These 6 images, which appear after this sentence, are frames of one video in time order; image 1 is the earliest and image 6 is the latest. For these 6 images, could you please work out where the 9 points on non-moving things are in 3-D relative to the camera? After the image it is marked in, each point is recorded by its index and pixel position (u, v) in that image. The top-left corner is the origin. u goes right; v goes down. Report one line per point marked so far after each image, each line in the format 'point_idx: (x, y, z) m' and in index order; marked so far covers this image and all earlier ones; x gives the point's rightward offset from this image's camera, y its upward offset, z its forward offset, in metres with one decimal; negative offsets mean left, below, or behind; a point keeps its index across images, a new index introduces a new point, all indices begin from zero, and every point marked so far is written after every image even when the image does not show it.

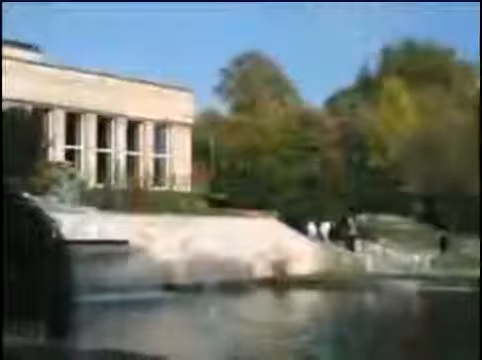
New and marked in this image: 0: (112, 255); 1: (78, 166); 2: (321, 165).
0: (-0.6, -0.4, +4.1) m
1: (-0.7, +0.1, +4.0) m
2: (+0.4, +0.1, +4.2) m
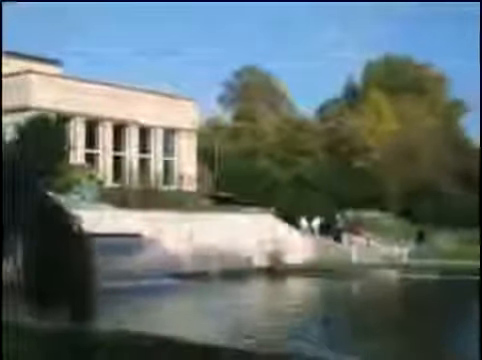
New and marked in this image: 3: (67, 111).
0: (-0.6, -0.4, +4.7) m
1: (-0.8, +0.1, +4.7) m
2: (+0.4, +0.1, +4.7) m
3: (-0.9, +0.4, +4.7) m
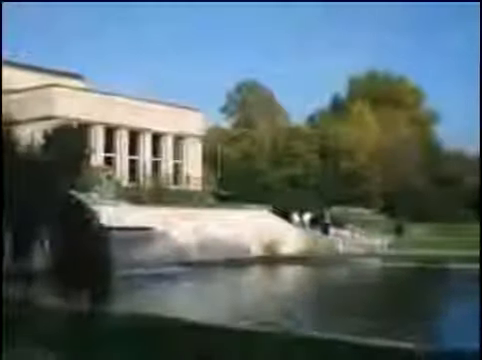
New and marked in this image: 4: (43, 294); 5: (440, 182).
0: (-0.6, -0.4, +5.4) m
1: (-0.8, +0.1, +5.3) m
2: (+0.4, +0.1, +5.3) m
3: (-0.9, +0.4, +5.3) m
4: (-1.2, -0.7, +5.3) m
5: (+1.1, 0.0, +5.1) m
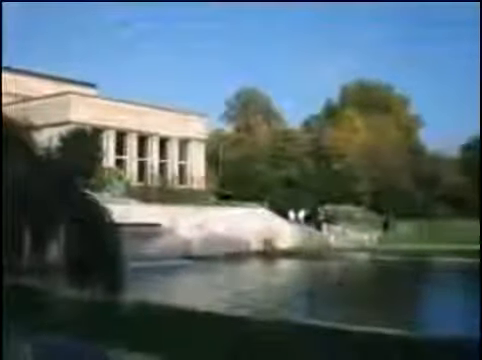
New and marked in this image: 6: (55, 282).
0: (-0.6, -0.4, +5.8) m
1: (-0.8, +0.1, +5.8) m
2: (+0.4, +0.1, +5.8) m
3: (-0.9, +0.4, +5.8) m
4: (-1.2, -0.7, +5.7) m
5: (+1.1, 0.0, +5.5) m
6: (-1.2, -0.7, +5.7) m
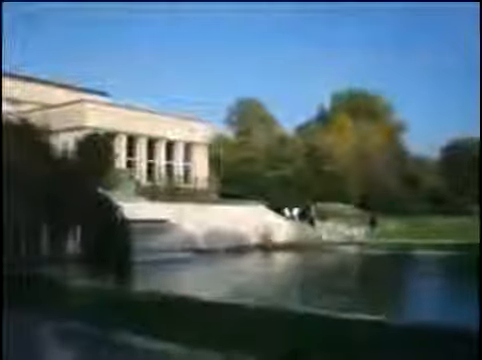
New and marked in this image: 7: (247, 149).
0: (-0.6, -0.4, +6.4) m
1: (-0.8, +0.1, +6.3) m
2: (+0.4, +0.1, +6.3) m
3: (-0.9, +0.4, +6.3) m
4: (-1.2, -0.7, +6.3) m
5: (+1.1, 0.0, +6.1) m
6: (-1.2, -0.7, +6.3) m
7: (0.0, +0.2, +6.4) m
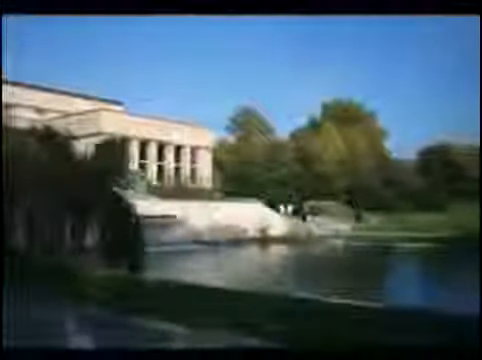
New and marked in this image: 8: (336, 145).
0: (-0.6, -0.4, +7.2) m
1: (-0.8, +0.1, +7.1) m
2: (+0.4, +0.1, +7.1) m
3: (-0.9, +0.4, +7.1) m
4: (-1.2, -0.7, +7.1) m
5: (+1.1, 0.0, +6.8) m
6: (-1.2, -0.7, +7.1) m
7: (0.0, +0.2, +7.1) m
8: (+0.7, +0.3, +7.0) m
